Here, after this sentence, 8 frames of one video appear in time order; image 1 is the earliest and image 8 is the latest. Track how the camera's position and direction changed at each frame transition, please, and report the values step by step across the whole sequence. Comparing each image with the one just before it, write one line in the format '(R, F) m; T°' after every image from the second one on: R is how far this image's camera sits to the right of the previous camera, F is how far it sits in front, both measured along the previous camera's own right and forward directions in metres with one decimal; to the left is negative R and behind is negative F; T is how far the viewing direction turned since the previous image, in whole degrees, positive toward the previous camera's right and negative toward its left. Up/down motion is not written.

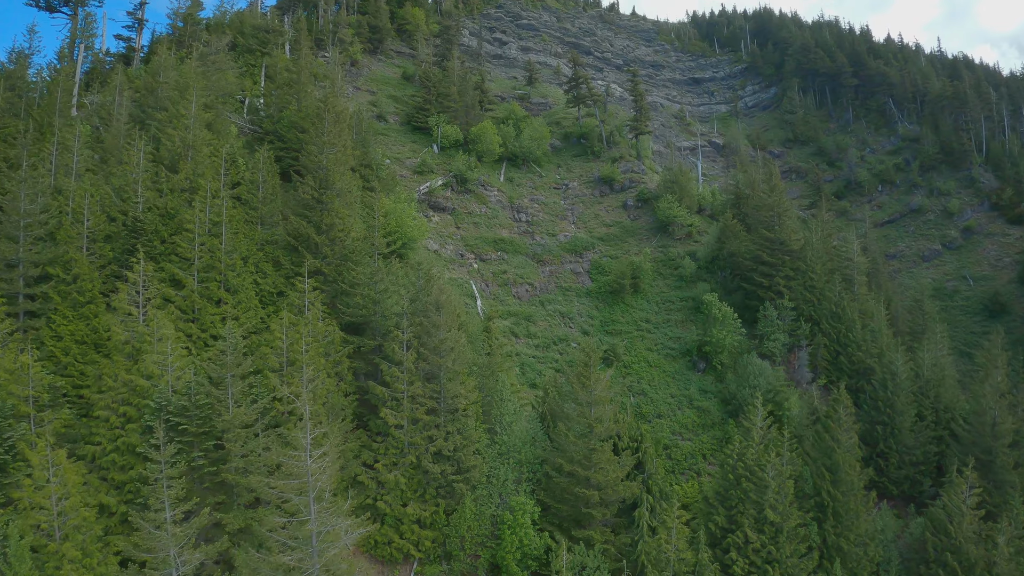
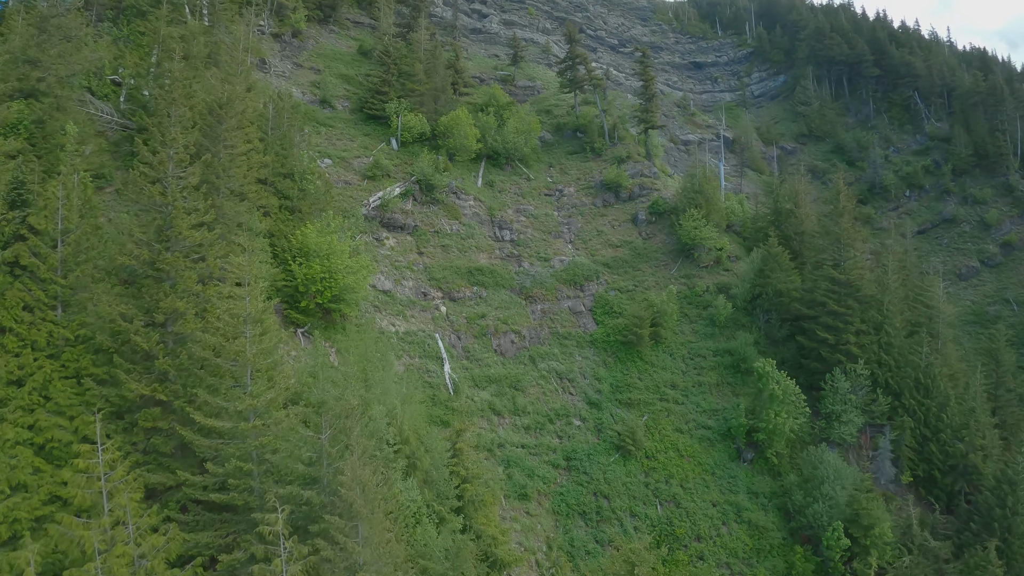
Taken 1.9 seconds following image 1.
(-0.2, +9.6) m; +2°
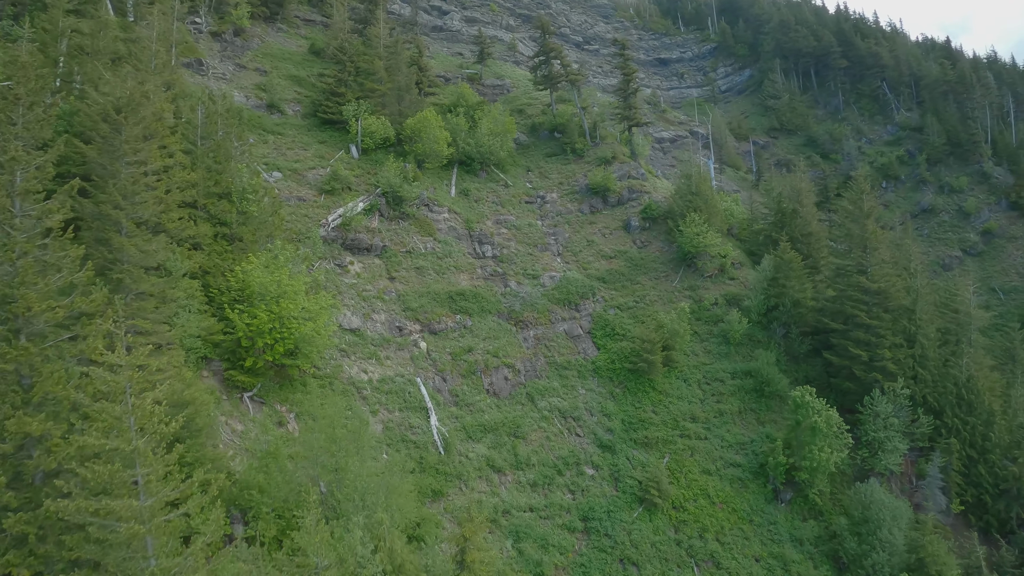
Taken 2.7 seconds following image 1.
(-1.2, +4.1) m; +4°
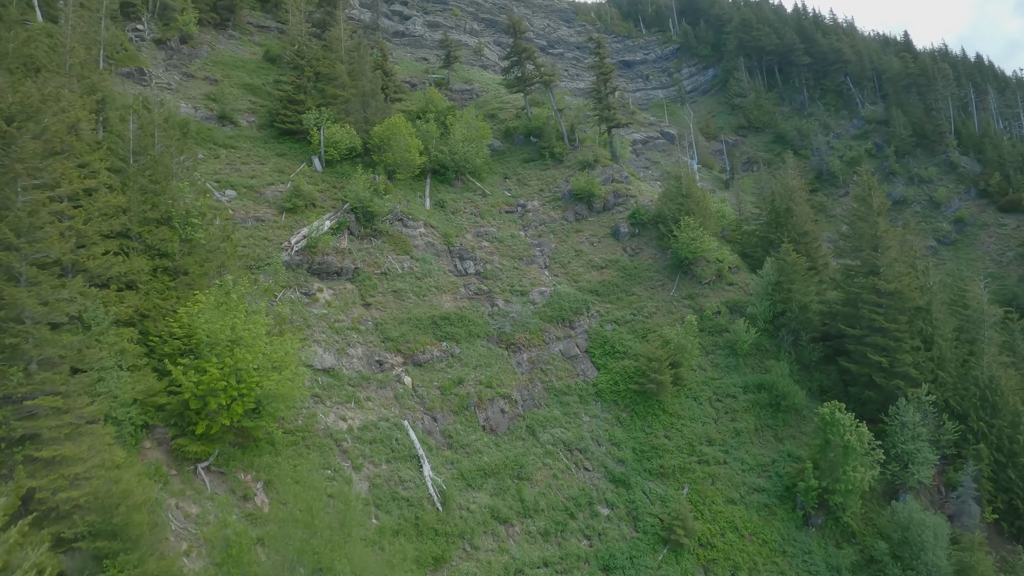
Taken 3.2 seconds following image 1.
(-1.0, +2.6) m; +3°
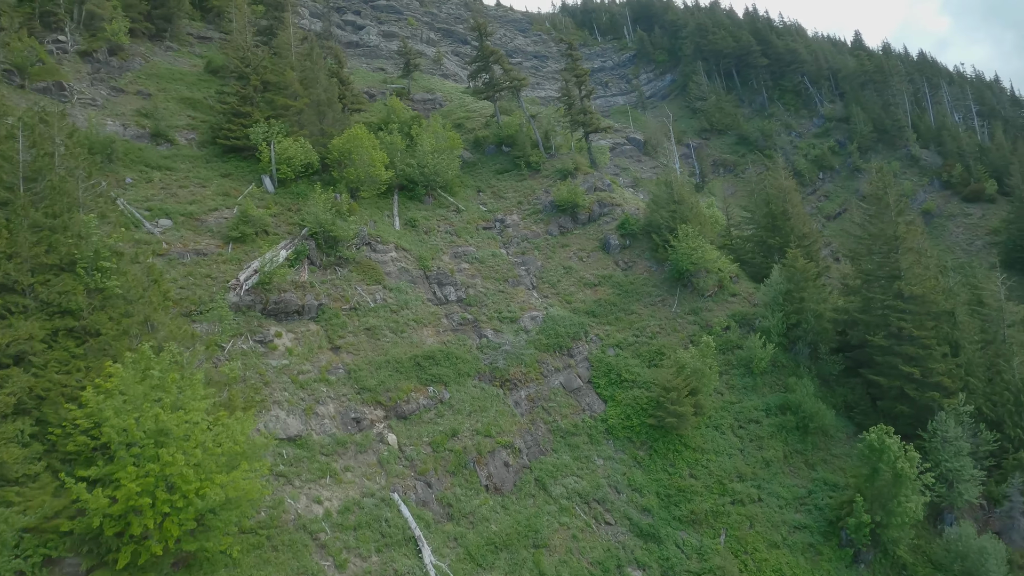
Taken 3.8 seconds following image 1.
(-1.2, +3.1) m; +4°
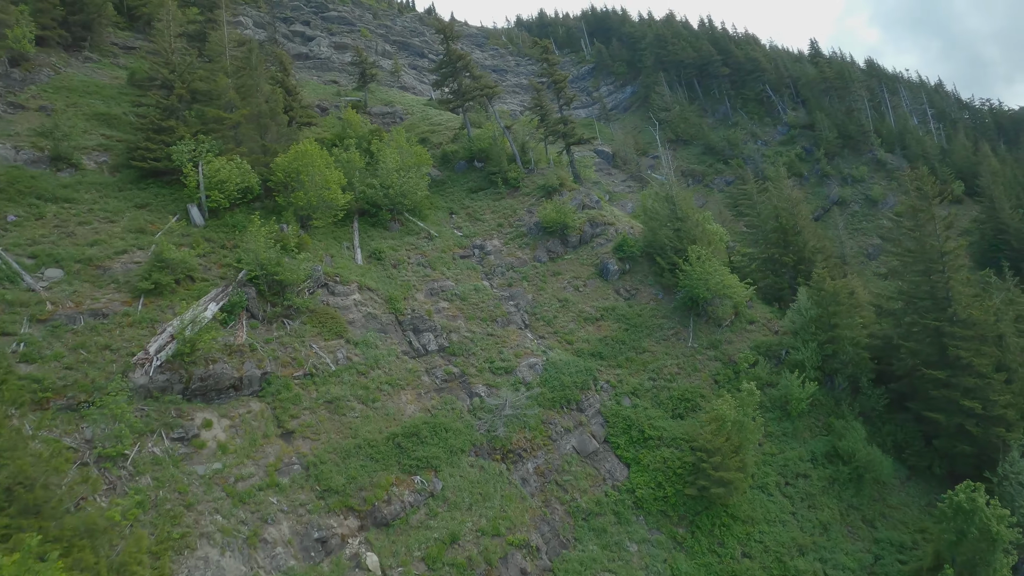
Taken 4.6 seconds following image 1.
(-1.3, +4.2) m; +5°
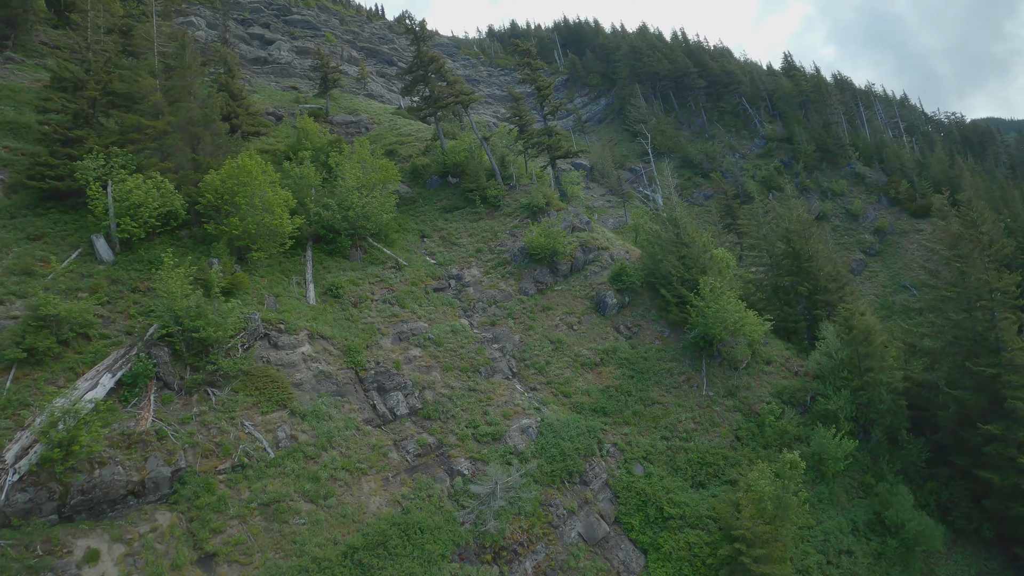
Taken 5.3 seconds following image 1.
(-0.6, +3.5) m; +3°
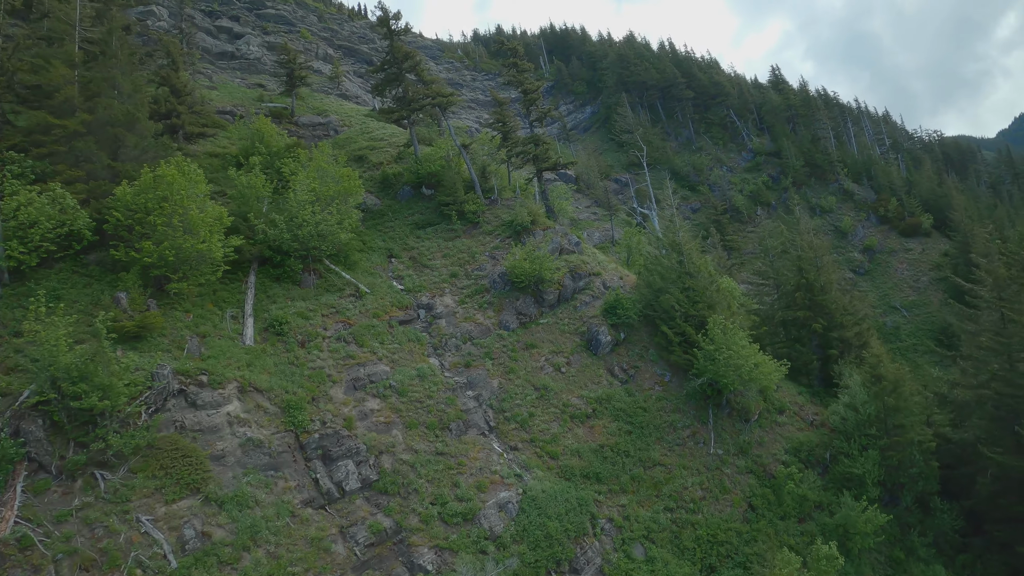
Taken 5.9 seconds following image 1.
(0.0, +2.9) m; +2°
